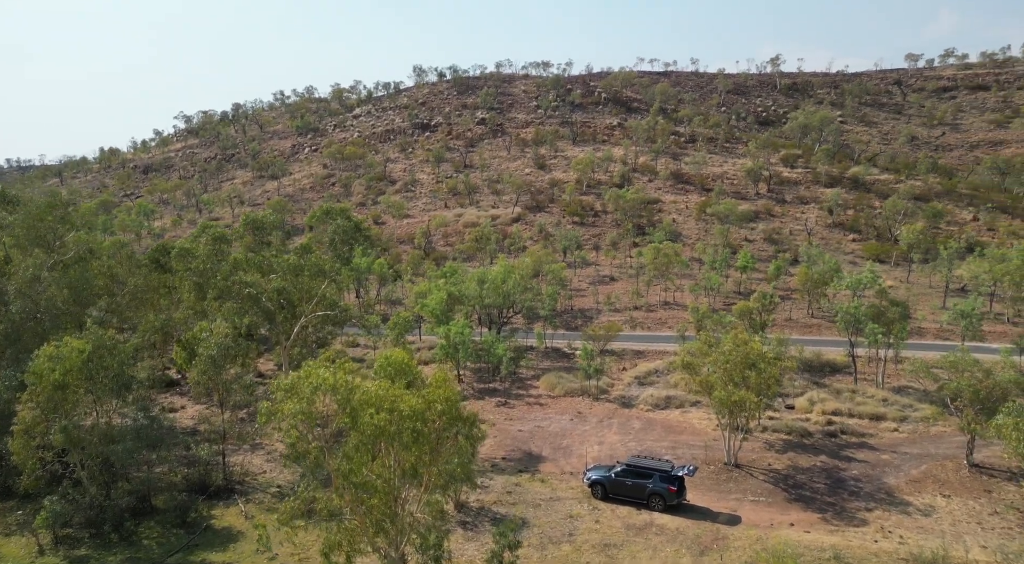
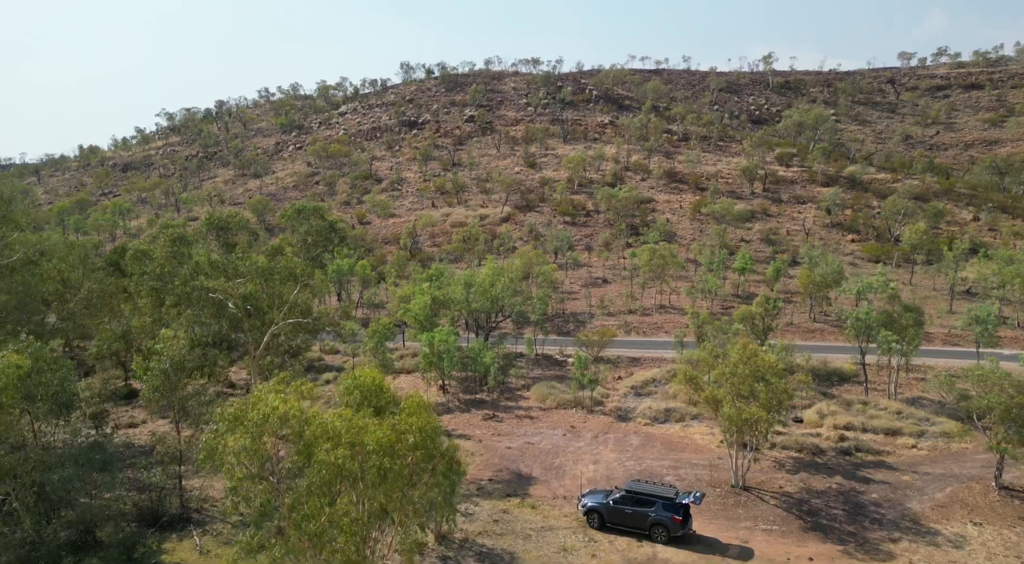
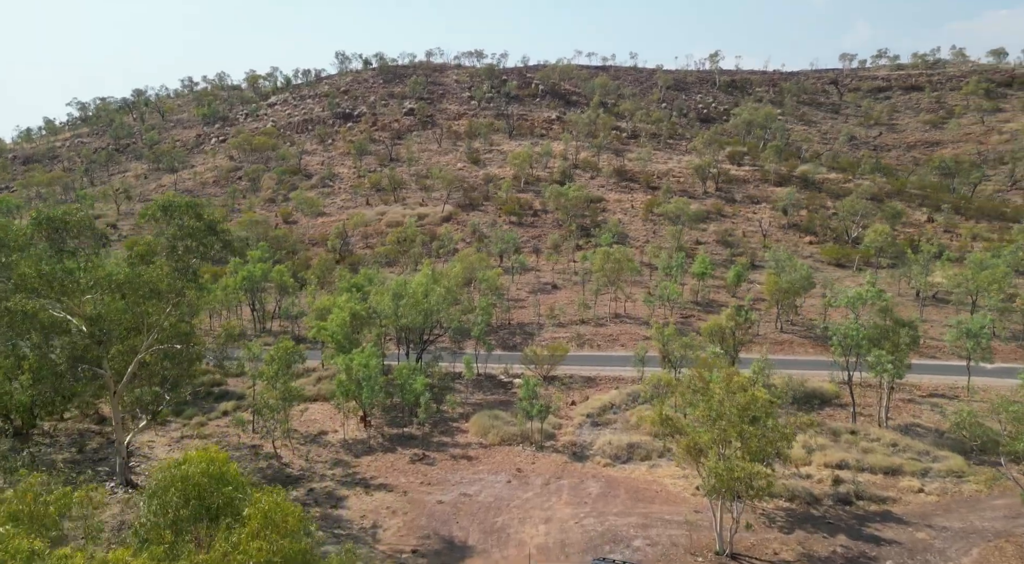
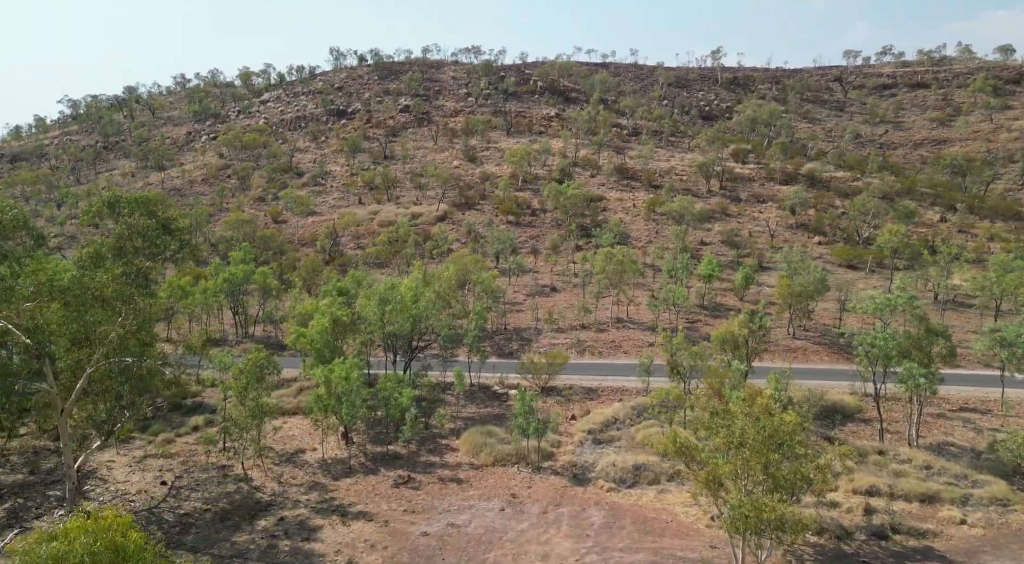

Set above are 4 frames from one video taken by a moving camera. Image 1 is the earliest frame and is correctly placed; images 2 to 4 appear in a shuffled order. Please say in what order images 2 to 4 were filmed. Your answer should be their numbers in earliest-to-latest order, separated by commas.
2, 3, 4
